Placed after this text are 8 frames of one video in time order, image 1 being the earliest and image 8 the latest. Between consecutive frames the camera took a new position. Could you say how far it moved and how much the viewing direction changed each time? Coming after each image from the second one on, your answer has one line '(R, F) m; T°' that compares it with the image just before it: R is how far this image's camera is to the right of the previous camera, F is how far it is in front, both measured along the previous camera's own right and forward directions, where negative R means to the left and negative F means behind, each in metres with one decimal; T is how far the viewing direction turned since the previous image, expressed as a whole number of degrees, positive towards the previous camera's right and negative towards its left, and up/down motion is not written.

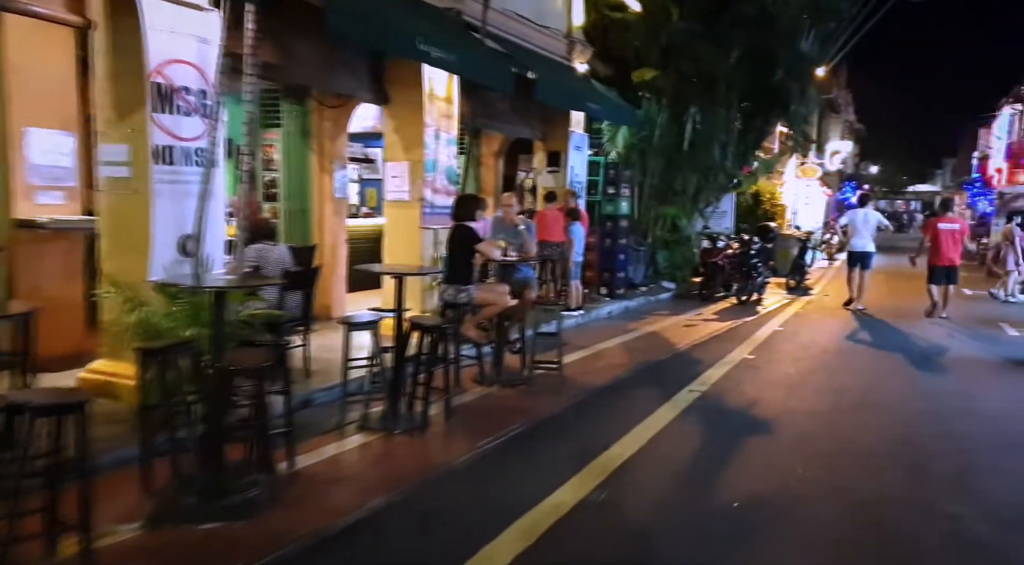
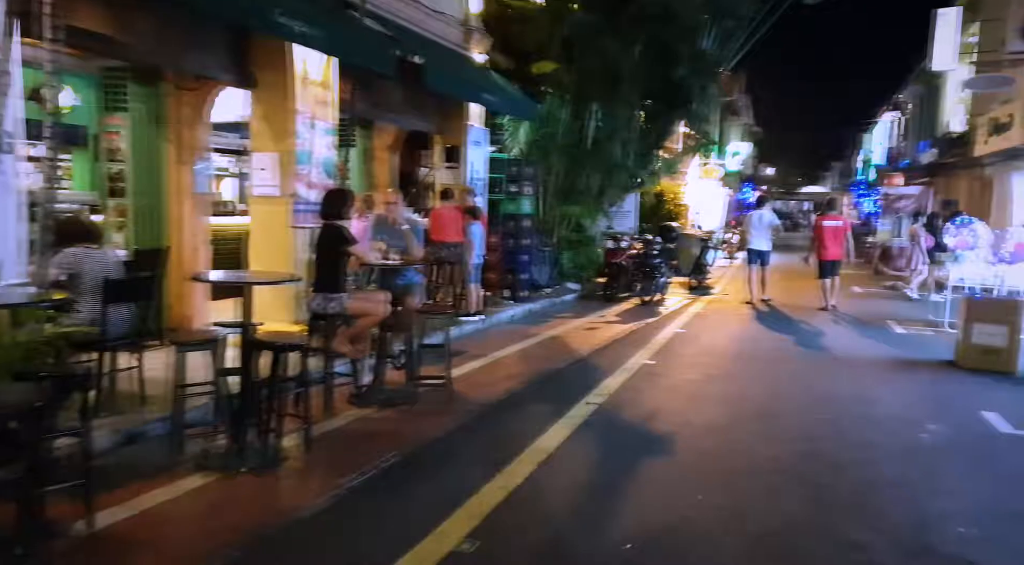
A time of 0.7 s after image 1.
(+0.2, +0.7) m; +7°
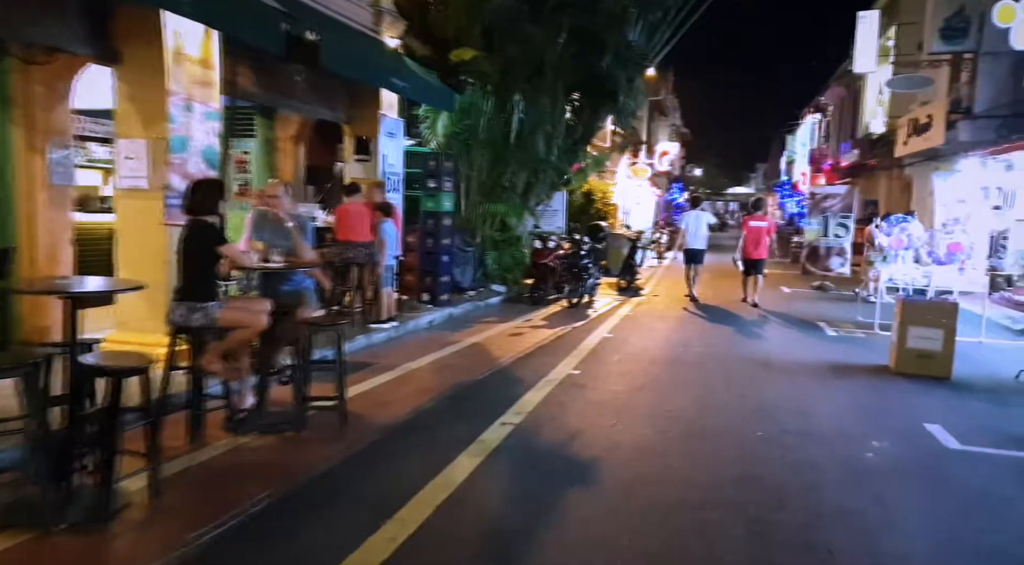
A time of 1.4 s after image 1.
(+0.2, +0.8) m; +5°
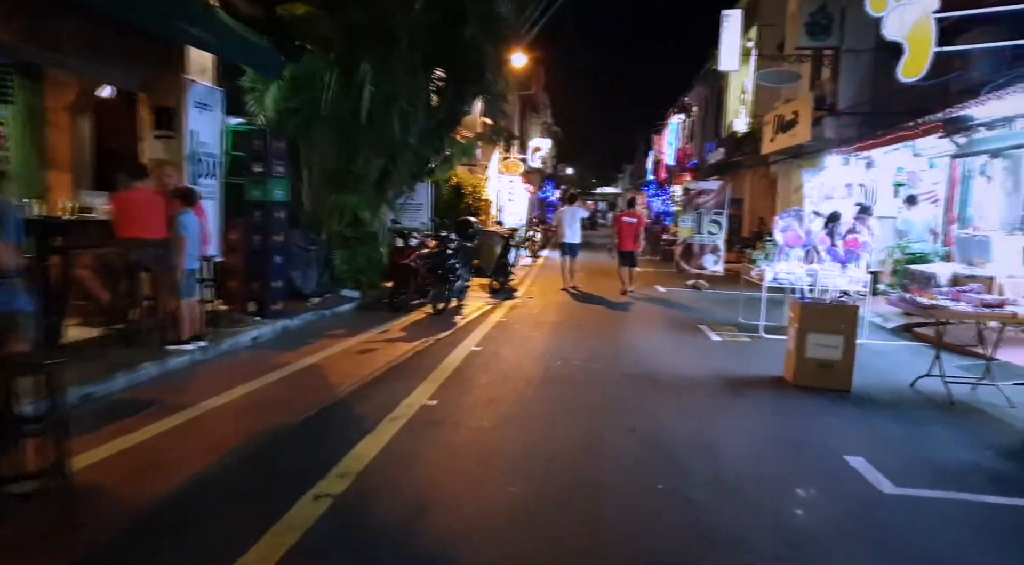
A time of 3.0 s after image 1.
(+0.3, +1.7) m; +9°
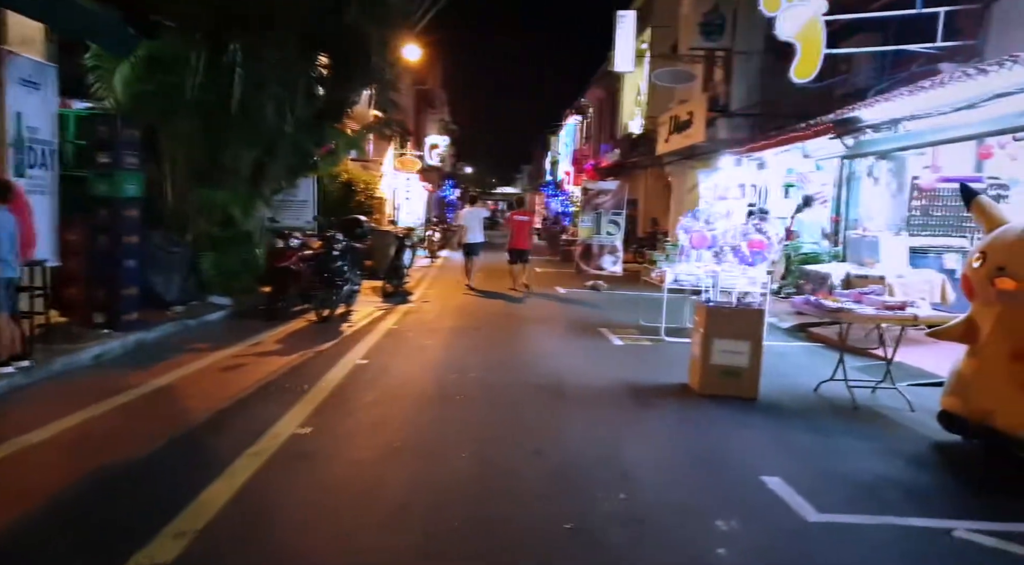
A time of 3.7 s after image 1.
(+0.1, +0.7) m; +7°
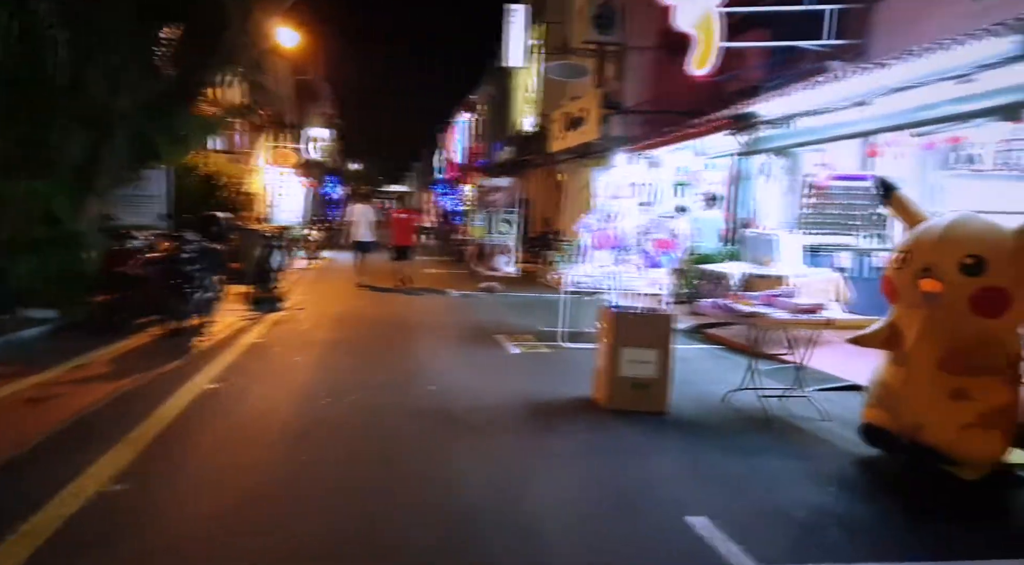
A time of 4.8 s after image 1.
(+0.1, +0.9) m; +8°
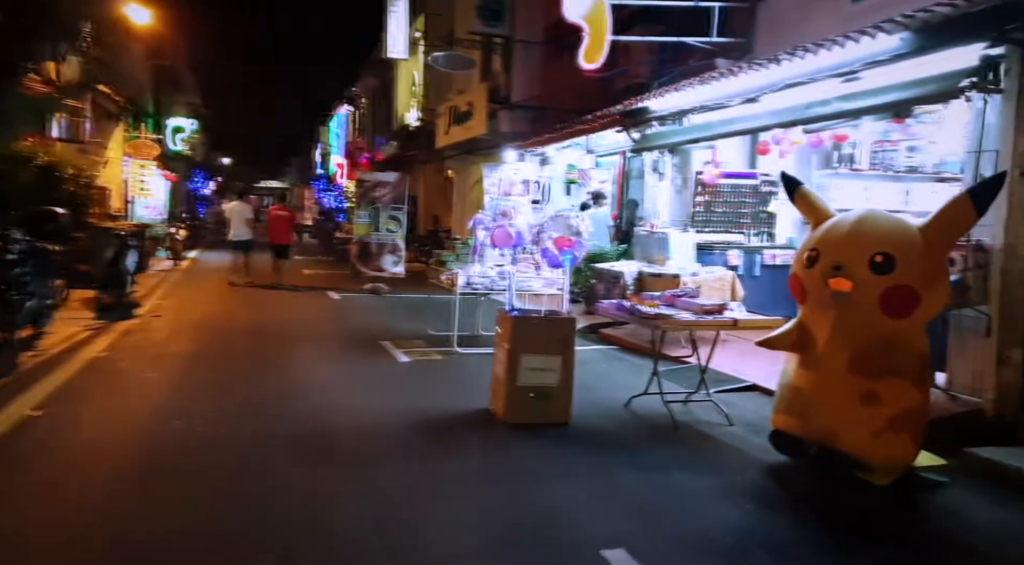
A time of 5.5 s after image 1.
(0.0, +0.6) m; +8°
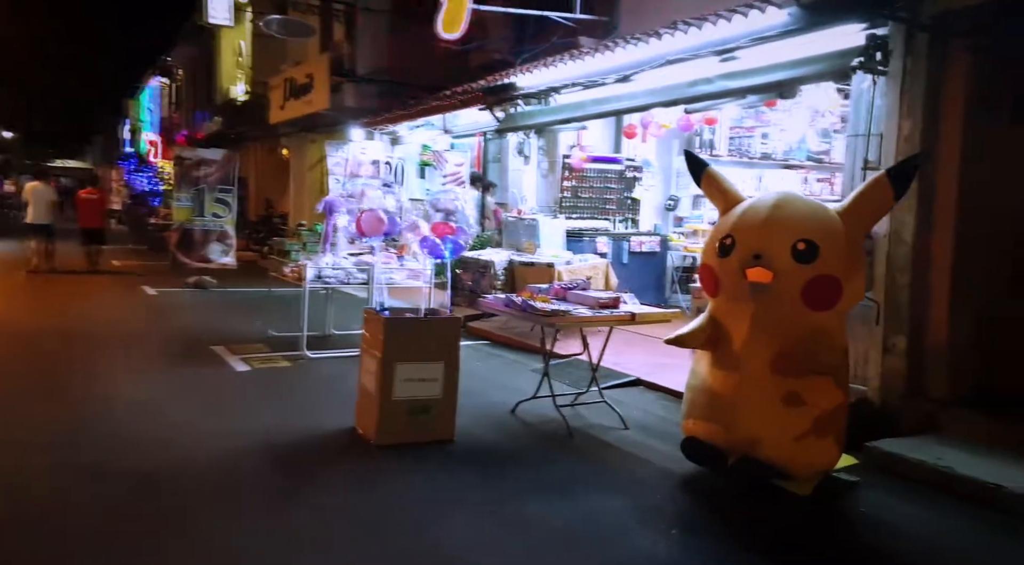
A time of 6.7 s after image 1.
(-0.3, +1.0) m; +12°
